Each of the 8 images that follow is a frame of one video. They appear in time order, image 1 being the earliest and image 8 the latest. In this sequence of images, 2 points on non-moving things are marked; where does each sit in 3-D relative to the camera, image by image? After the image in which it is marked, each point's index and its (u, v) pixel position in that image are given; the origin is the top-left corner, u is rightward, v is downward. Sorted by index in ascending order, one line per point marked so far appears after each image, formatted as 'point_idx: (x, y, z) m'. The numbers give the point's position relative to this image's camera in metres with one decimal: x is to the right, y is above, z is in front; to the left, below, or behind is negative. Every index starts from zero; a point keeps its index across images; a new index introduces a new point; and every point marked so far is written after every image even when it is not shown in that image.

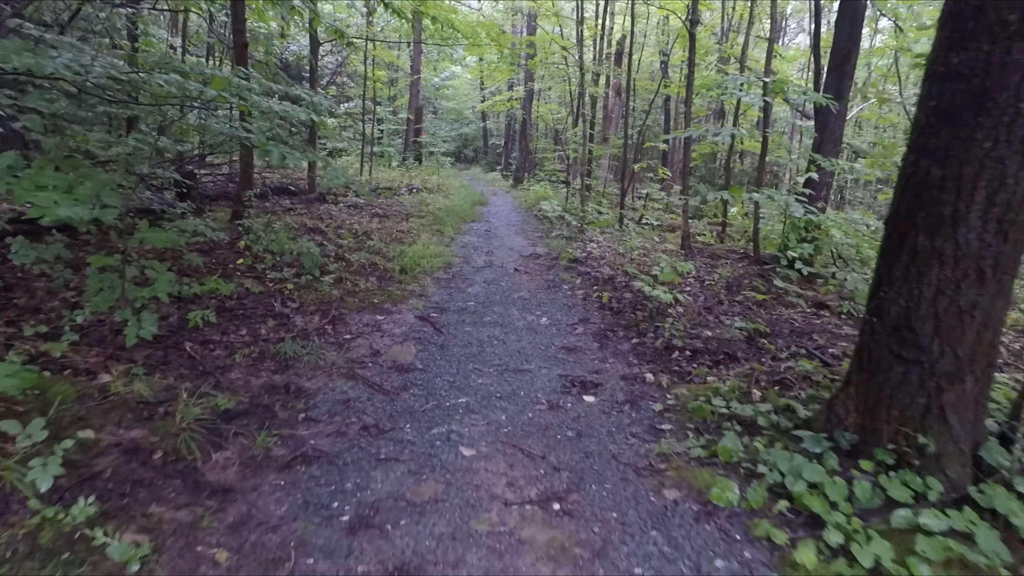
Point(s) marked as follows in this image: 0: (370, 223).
0: (-2.8, +1.3, +11.7) m
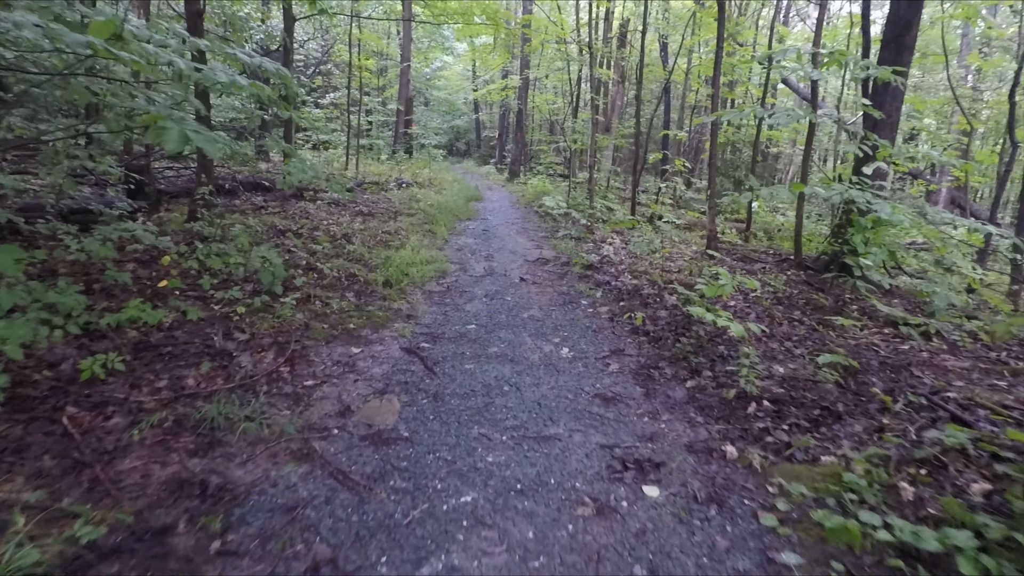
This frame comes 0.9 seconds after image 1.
0: (-2.8, +1.1, +10.2) m
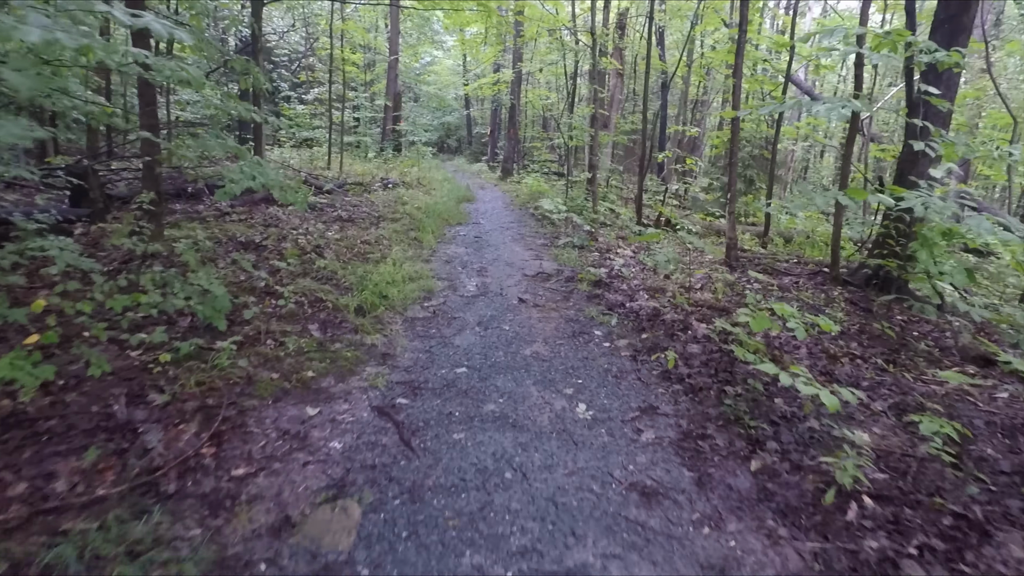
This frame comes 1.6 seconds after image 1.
0: (-2.9, +0.8, +9.1) m
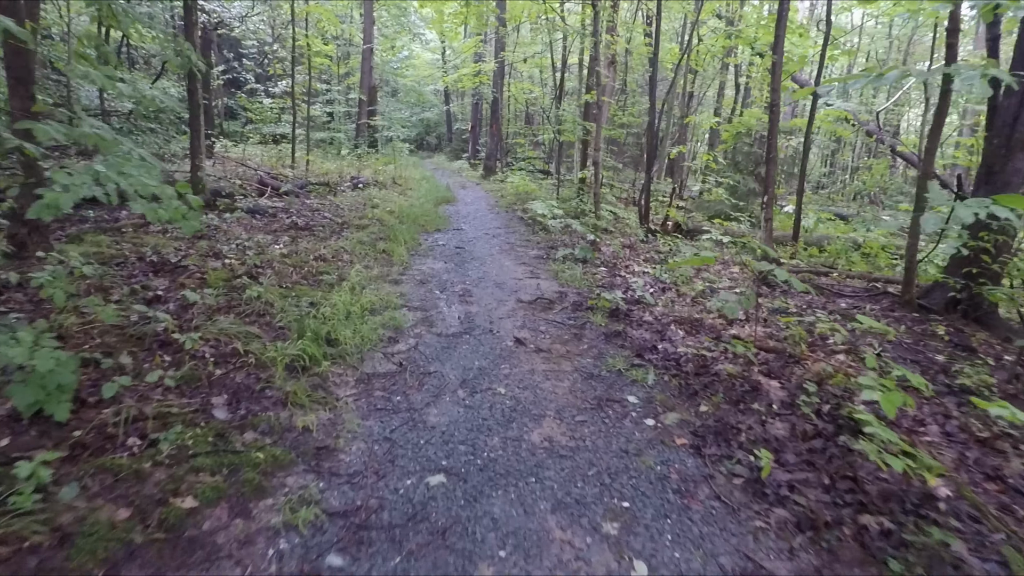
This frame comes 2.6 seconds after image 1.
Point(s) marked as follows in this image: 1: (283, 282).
0: (-3.0, +0.5, +7.4) m
1: (-2.4, +0.1, +6.0) m
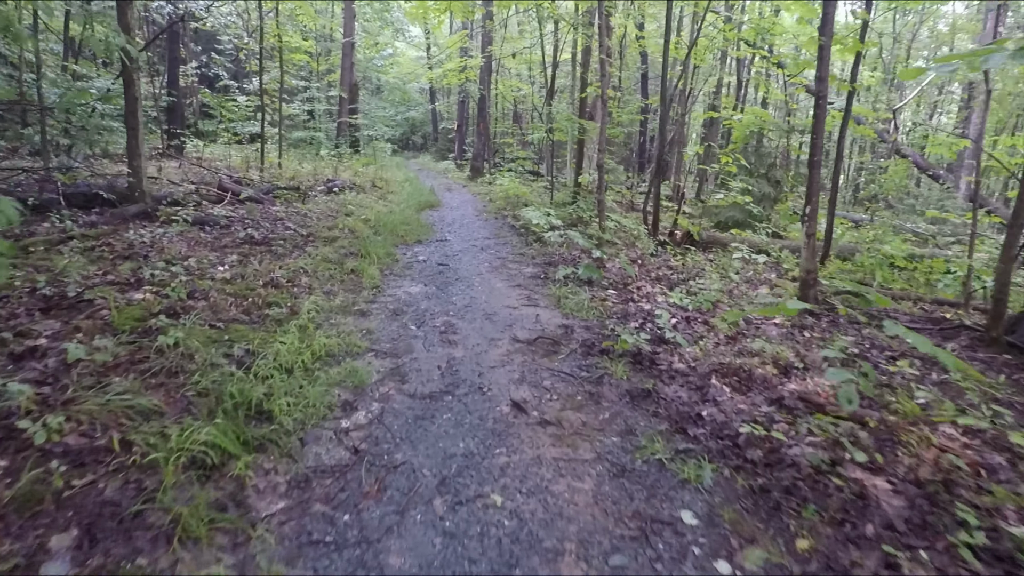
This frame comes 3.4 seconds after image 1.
0: (-3.1, +0.2, +6.1) m
1: (-2.4, -0.3, +4.8) m
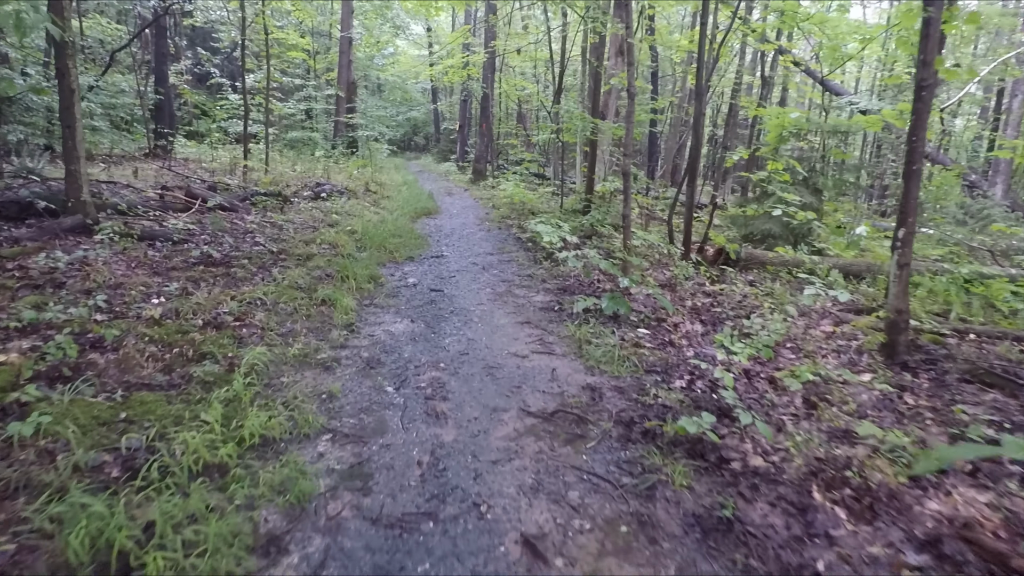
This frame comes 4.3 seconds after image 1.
0: (-3.0, -0.1, +4.8) m
1: (-2.3, -0.6, +3.5) m
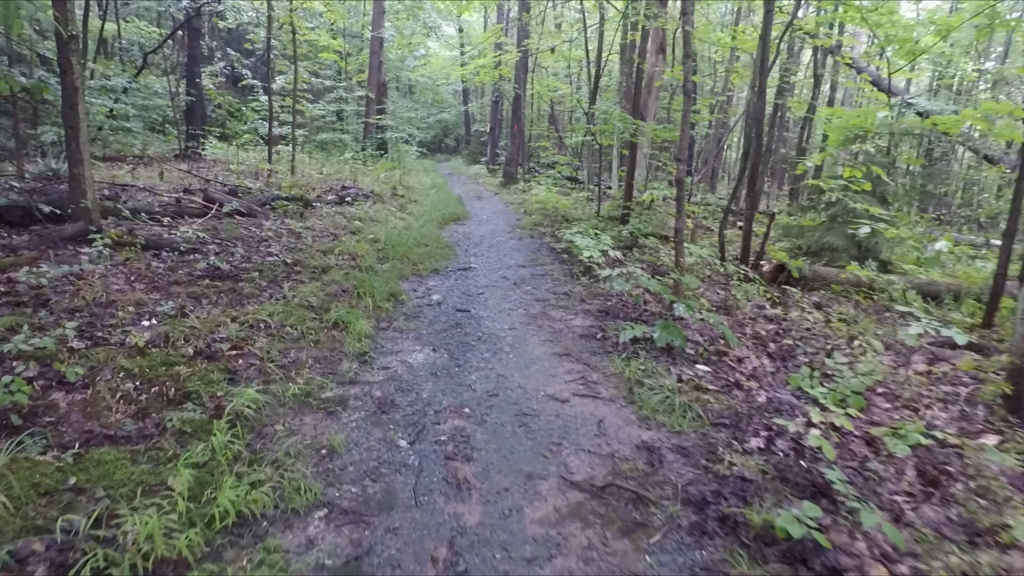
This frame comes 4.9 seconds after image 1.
0: (-2.7, -0.3, +4.3) m
1: (-2.1, -0.7, +2.9) m
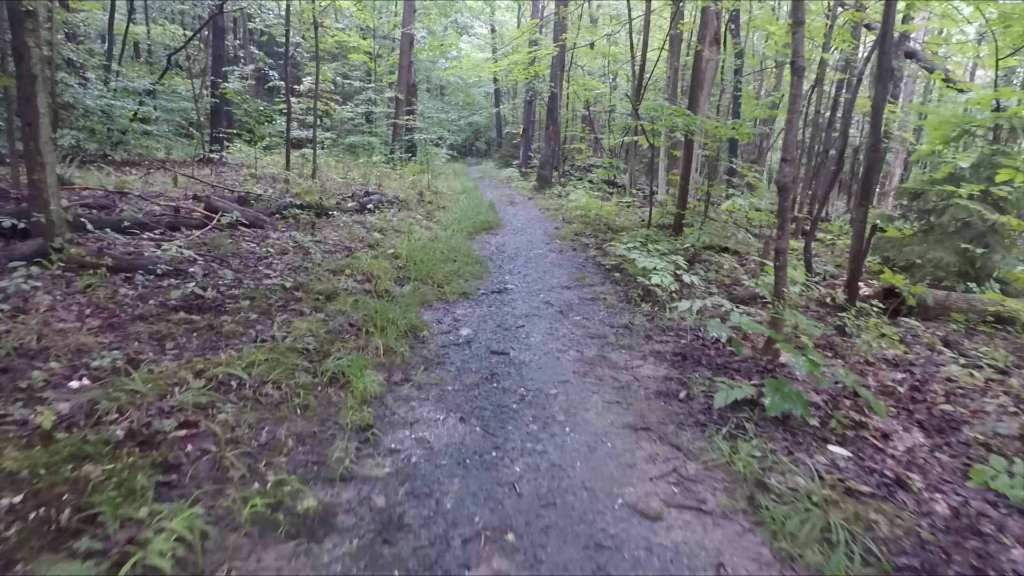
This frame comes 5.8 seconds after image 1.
0: (-2.4, -0.5, +3.1) m
1: (-1.9, -1.0, +1.7) m
